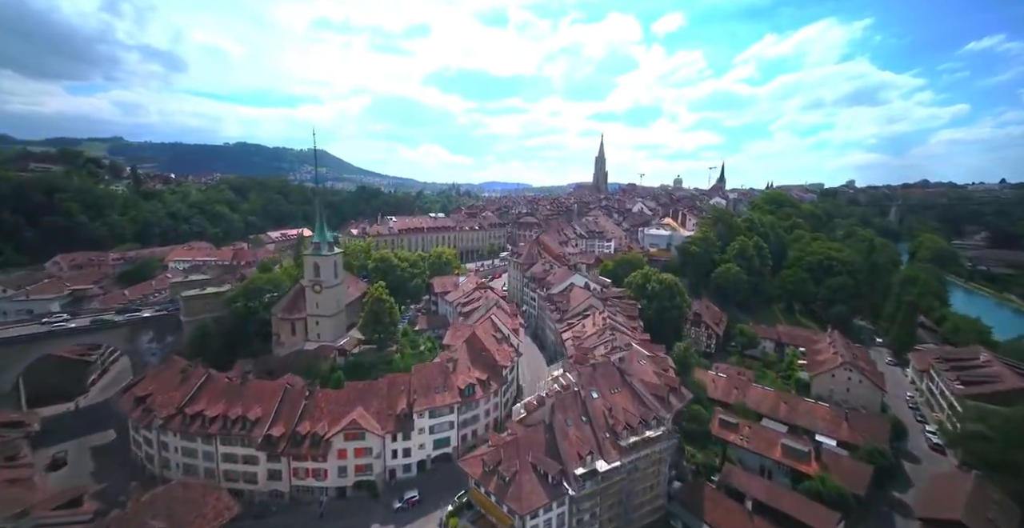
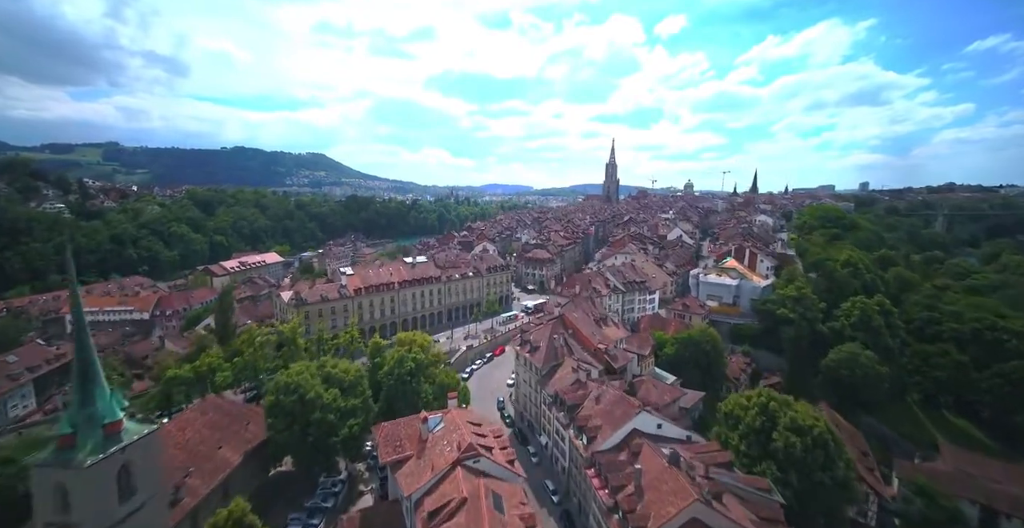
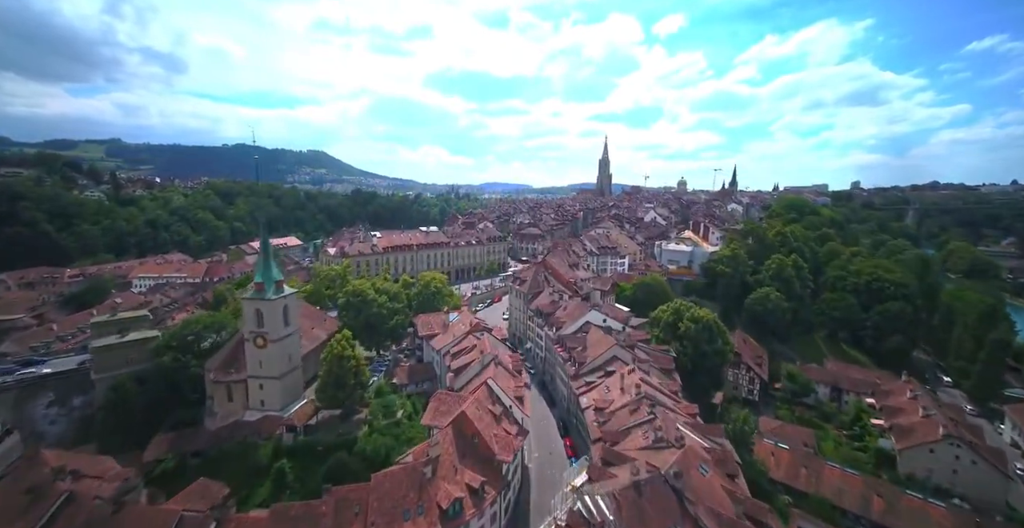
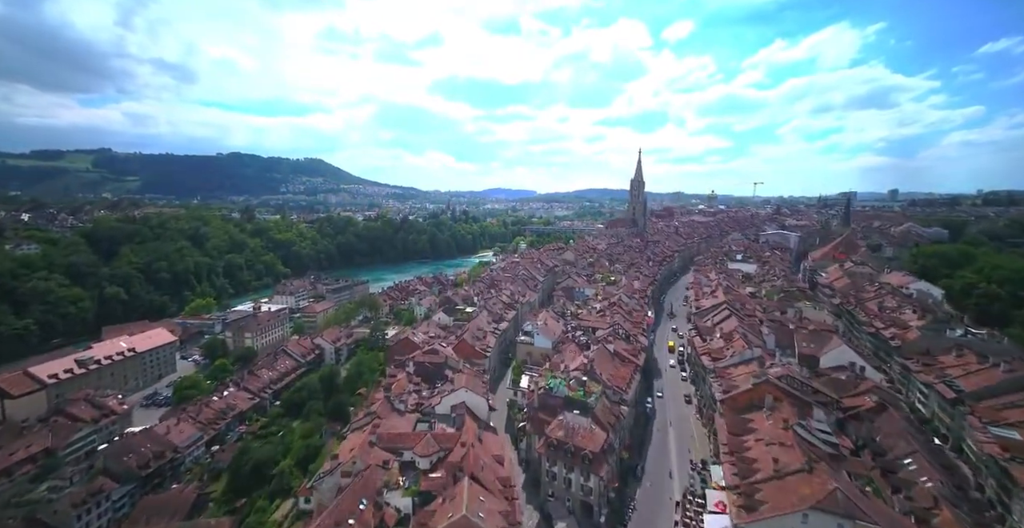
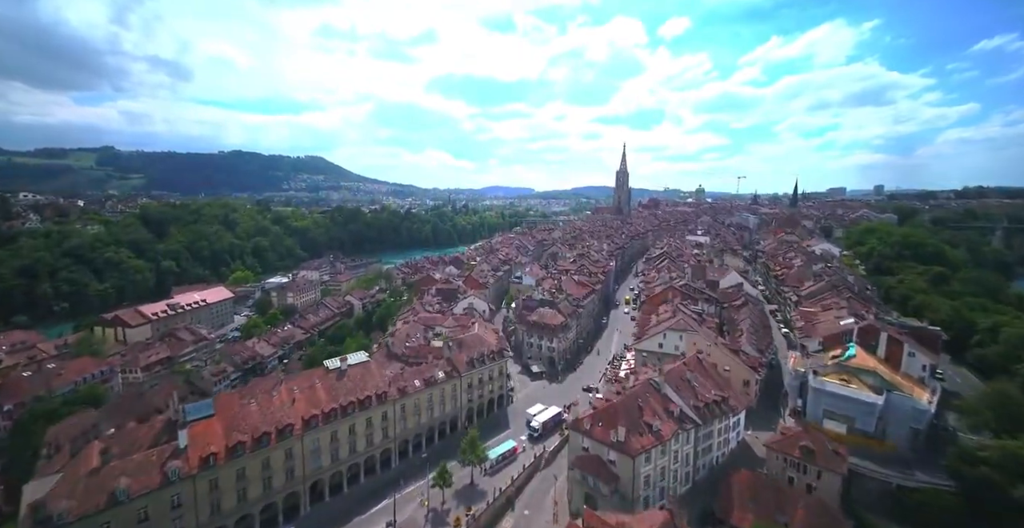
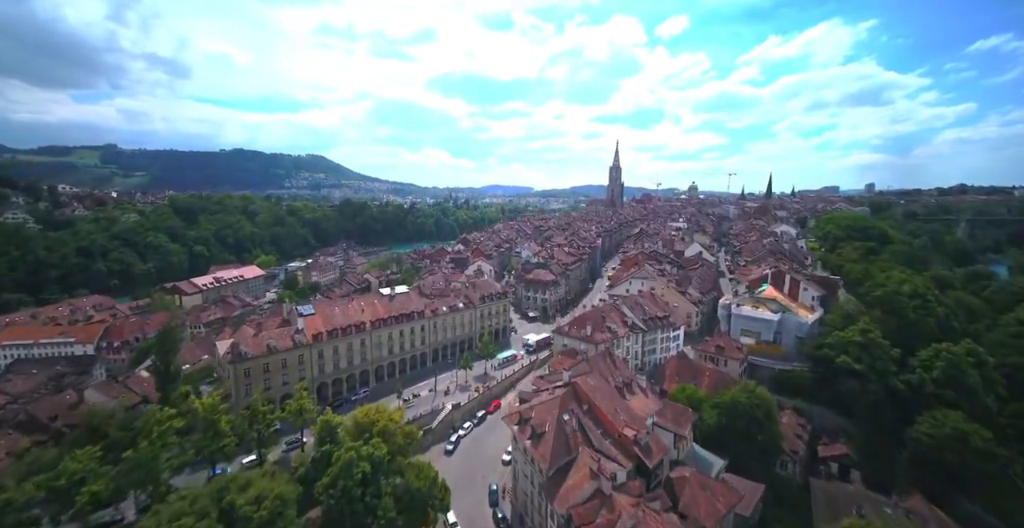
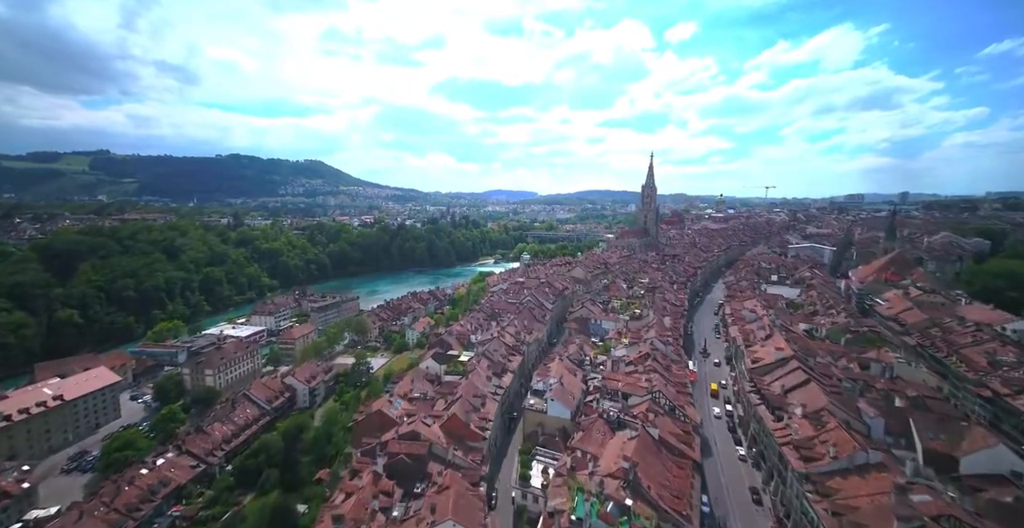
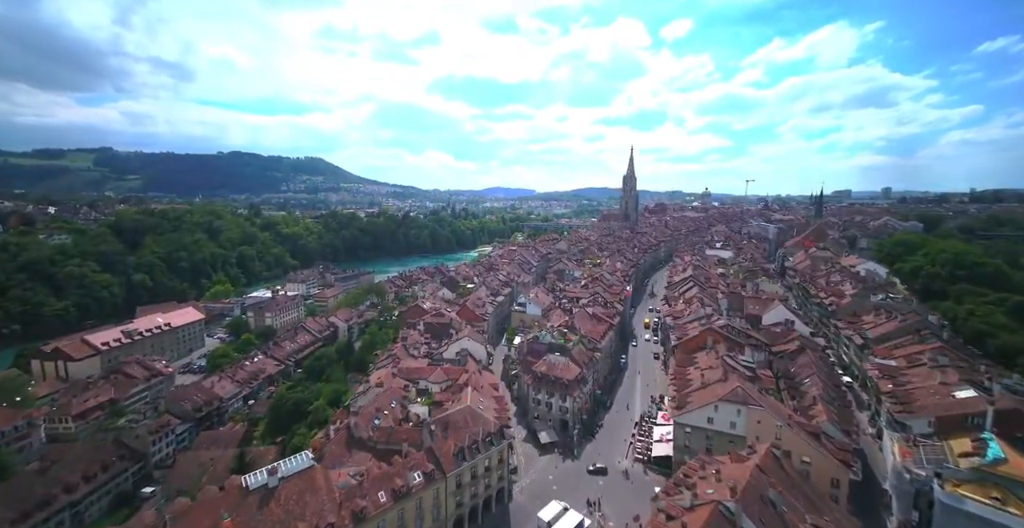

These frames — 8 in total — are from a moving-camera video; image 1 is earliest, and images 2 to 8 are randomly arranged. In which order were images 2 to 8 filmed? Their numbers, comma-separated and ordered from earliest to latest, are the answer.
3, 2, 6, 5, 8, 4, 7
